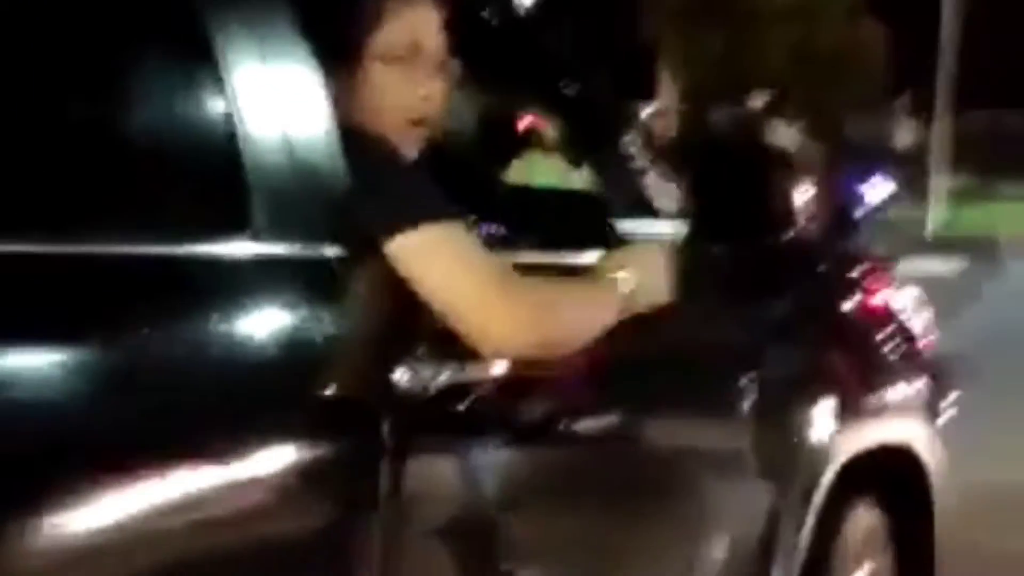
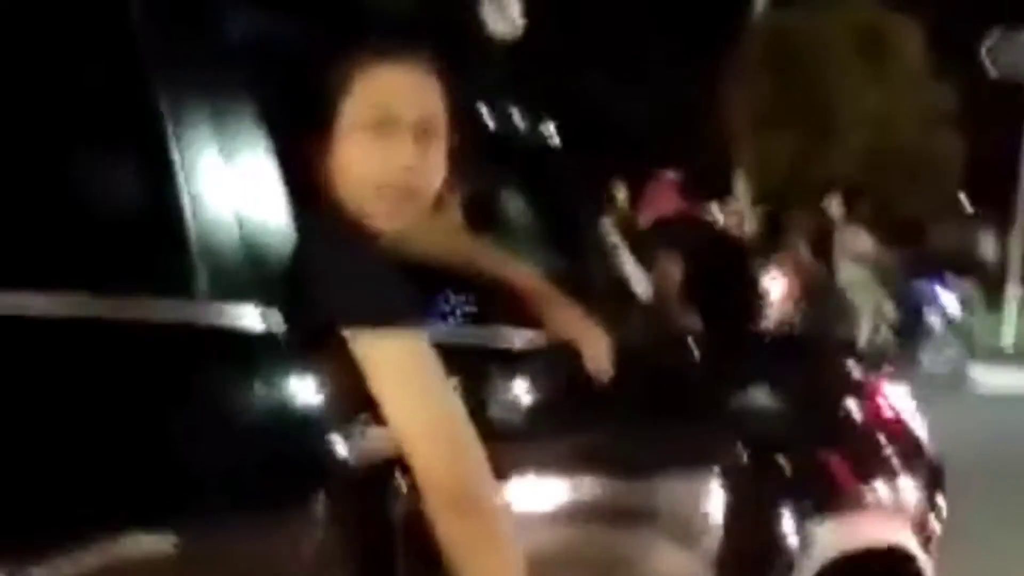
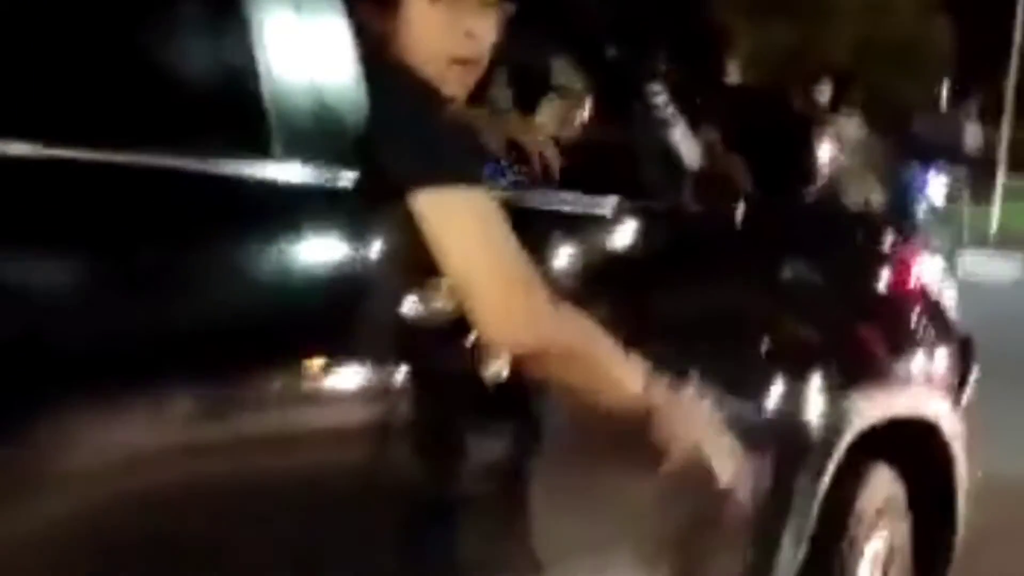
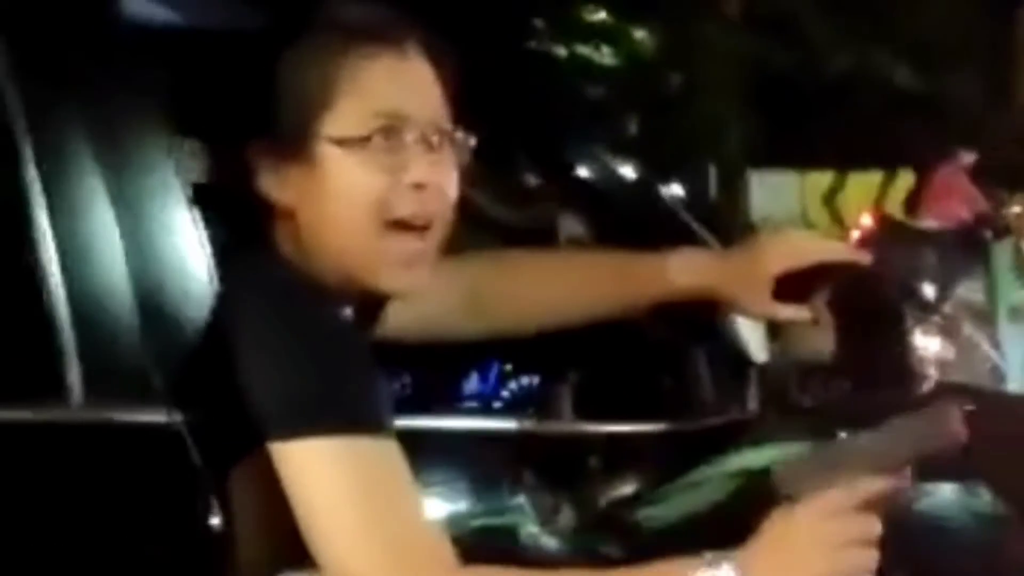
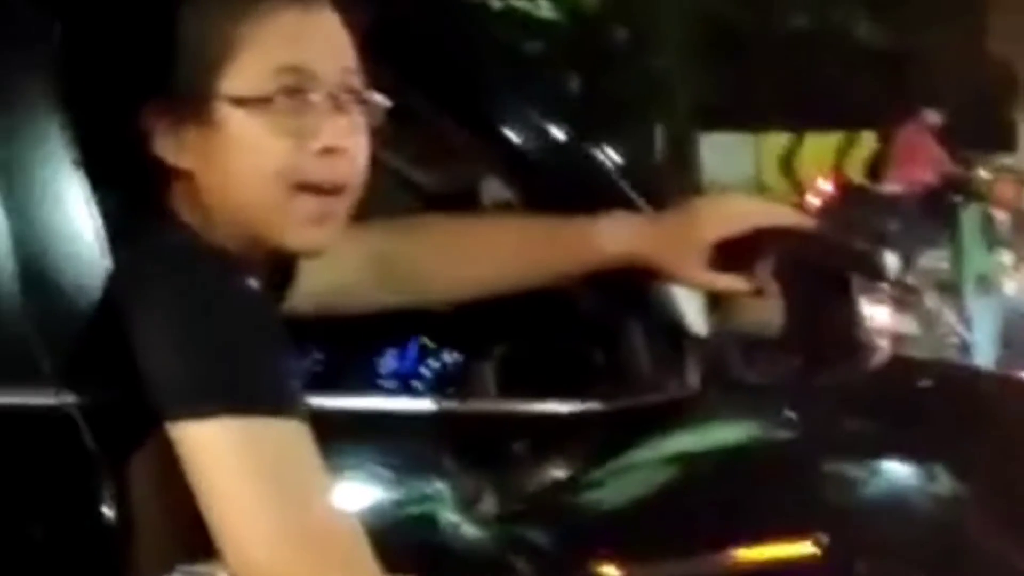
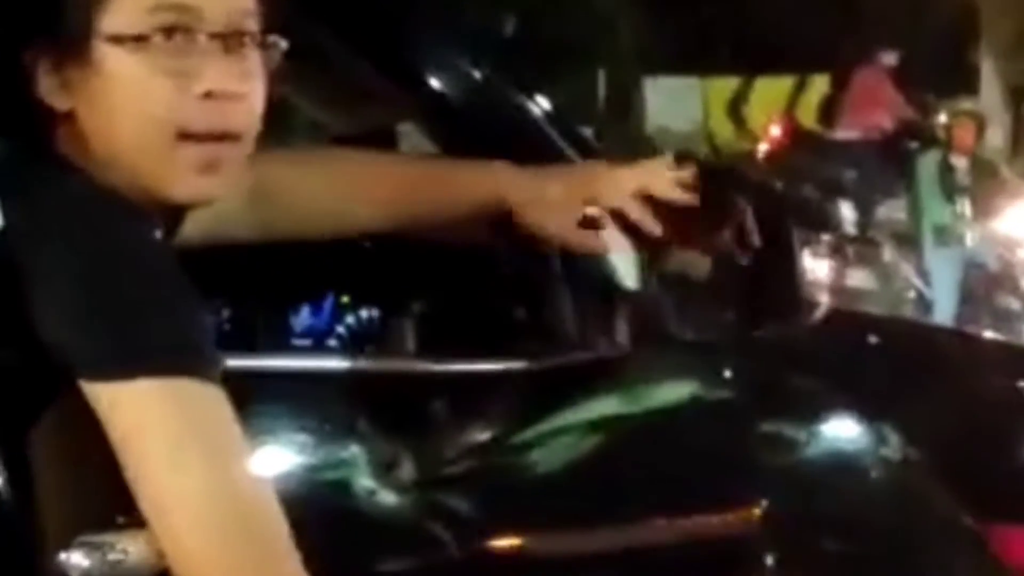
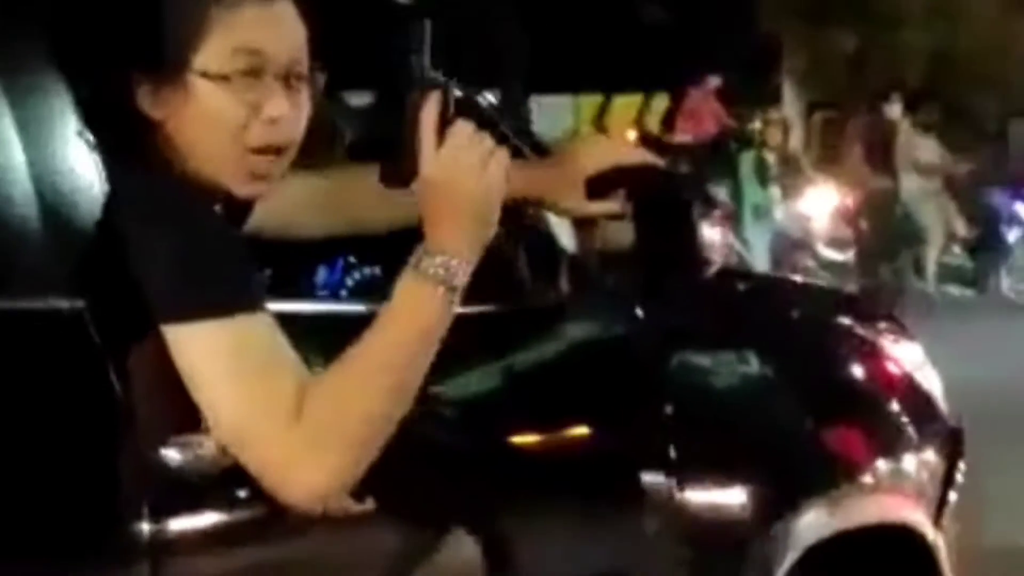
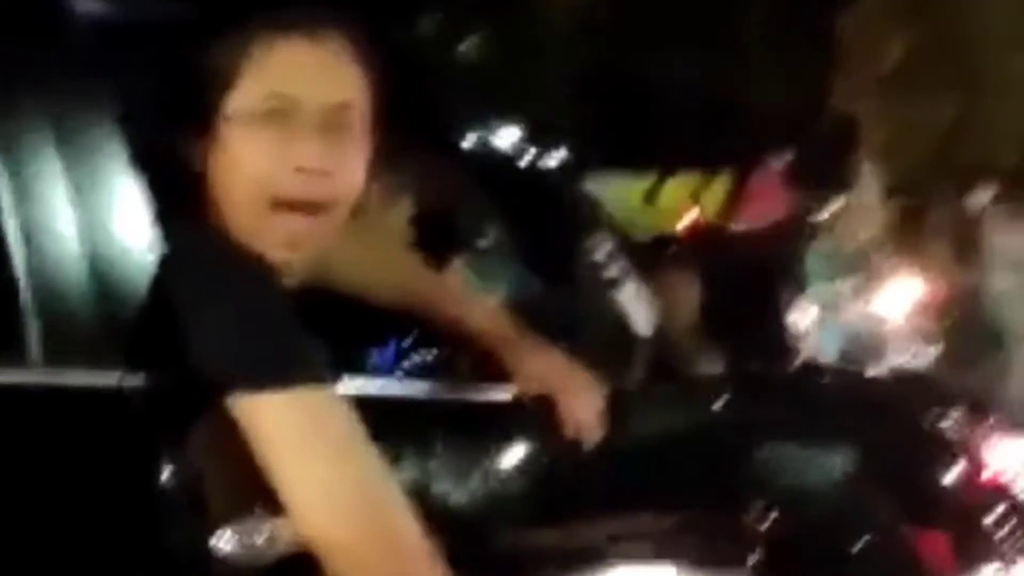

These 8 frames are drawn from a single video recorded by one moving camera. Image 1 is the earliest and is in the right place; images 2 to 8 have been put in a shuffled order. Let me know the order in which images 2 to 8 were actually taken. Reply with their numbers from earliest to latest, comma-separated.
3, 2, 8, 6, 5, 4, 7
